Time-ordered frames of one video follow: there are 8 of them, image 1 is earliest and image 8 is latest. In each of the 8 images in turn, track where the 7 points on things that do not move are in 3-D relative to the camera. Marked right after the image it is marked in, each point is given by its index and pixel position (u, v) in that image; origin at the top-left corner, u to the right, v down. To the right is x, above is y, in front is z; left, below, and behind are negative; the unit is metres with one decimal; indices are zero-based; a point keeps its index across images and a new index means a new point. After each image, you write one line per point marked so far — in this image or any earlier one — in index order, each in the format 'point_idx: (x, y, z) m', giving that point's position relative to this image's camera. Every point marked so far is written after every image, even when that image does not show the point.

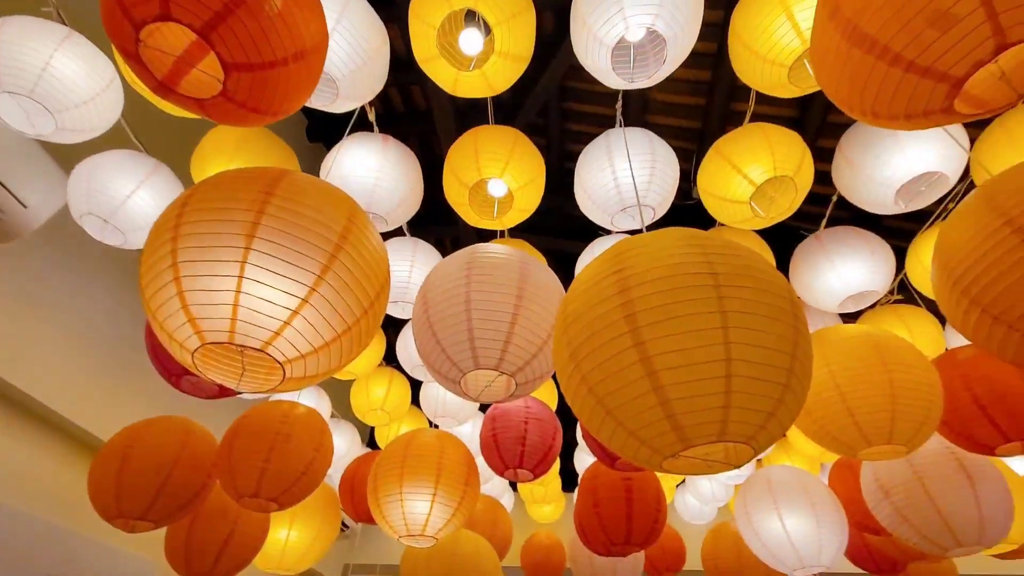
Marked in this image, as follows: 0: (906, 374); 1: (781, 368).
0: (+1.1, -0.2, +1.4) m
1: (+0.4, -0.1, +0.7) m
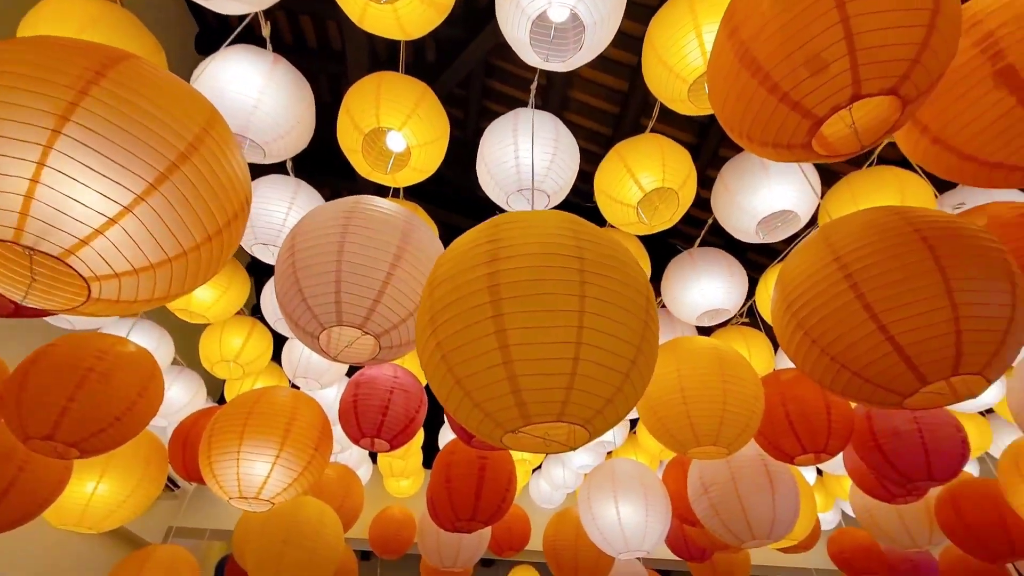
0: (+0.7, -0.3, +1.6) m
1: (+0.2, -0.1, +0.7) m
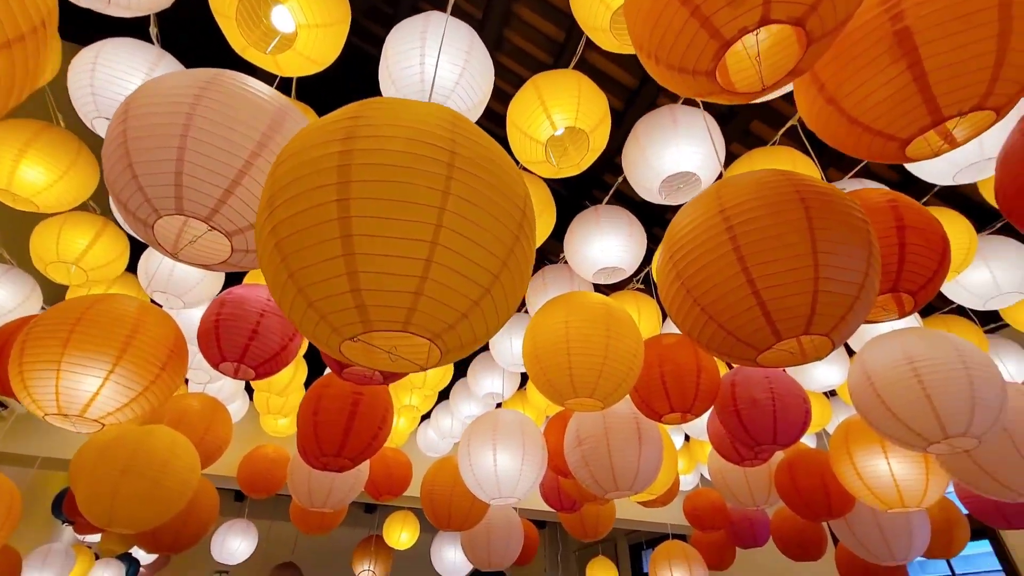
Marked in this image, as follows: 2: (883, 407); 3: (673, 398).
0: (+0.4, -0.2, +1.6) m
1: (0.0, 0.0, +0.7) m
2: (+1.2, -0.4, +1.6) m
3: (+0.6, -0.4, +1.7) m
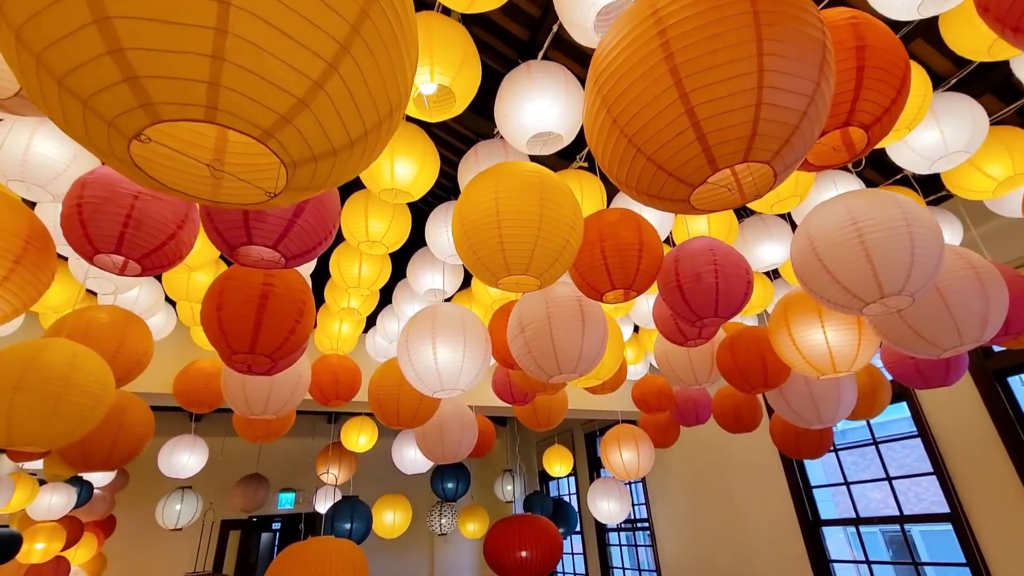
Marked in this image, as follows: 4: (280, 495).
0: (+0.1, +0.2, +1.5) m
1: (-0.2, +0.2, +0.5) m
2: (+1.0, +0.1, +1.6) m
3: (+0.3, 0.0, +1.7) m
4: (-2.9, -2.6, +6.2) m
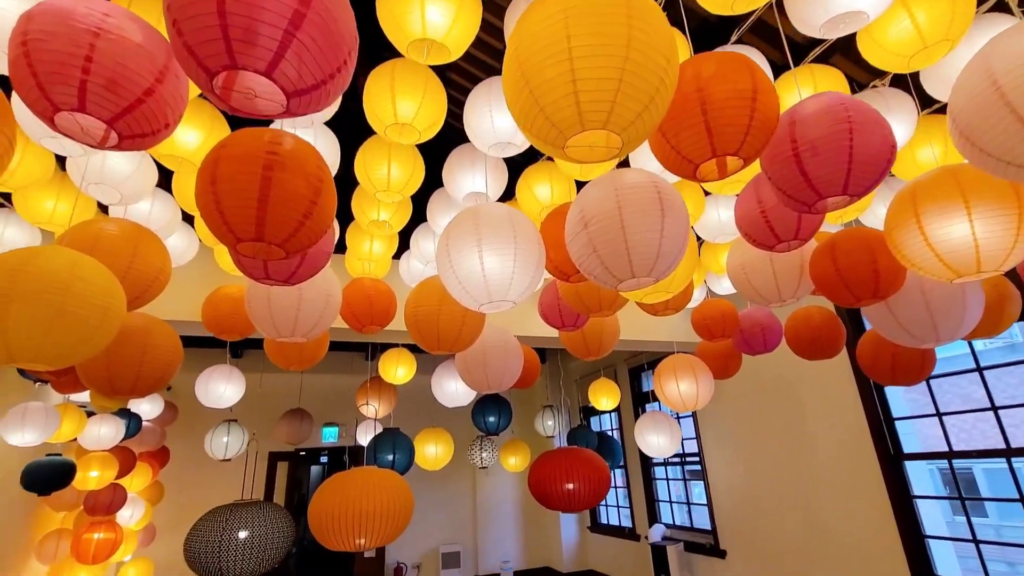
0: (+0.3, +0.5, +1.1) m
1: (-0.1, +0.4, +0.1) m
2: (+1.2, +0.4, +1.2) m
3: (+0.5, +0.4, +1.3) m
4: (-2.4, -1.8, +6.3) m
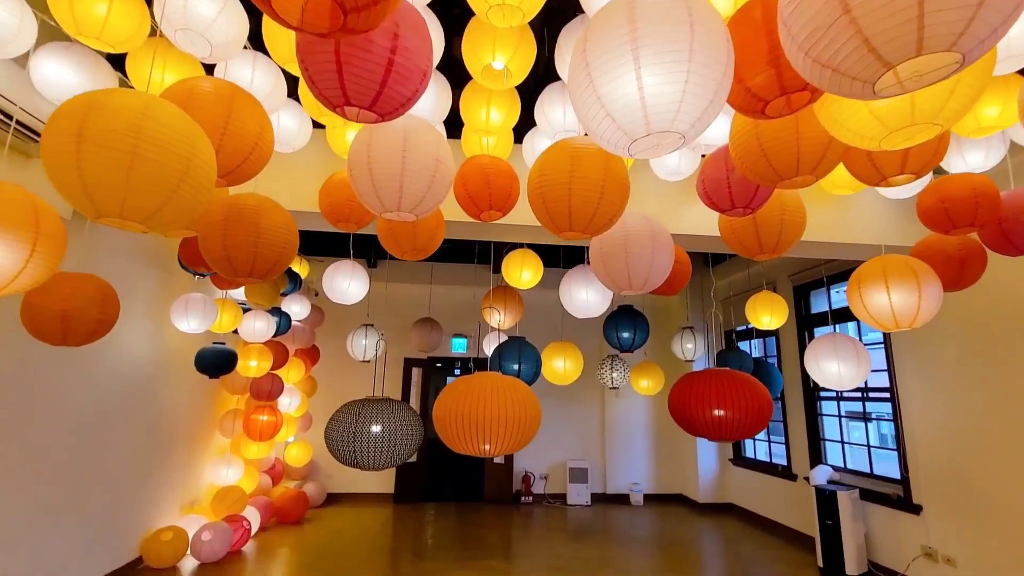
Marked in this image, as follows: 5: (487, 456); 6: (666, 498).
0: (+0.5, +0.9, +0.4) m
1: (-0.1, +0.6, -0.5) m
2: (+1.4, +0.7, +0.3) m
3: (+0.8, +0.7, +0.5) m
4: (-0.8, -0.7, +6.4) m
5: (-0.2, -1.1, +3.1) m
6: (+2.0, -2.8, +6.4) m
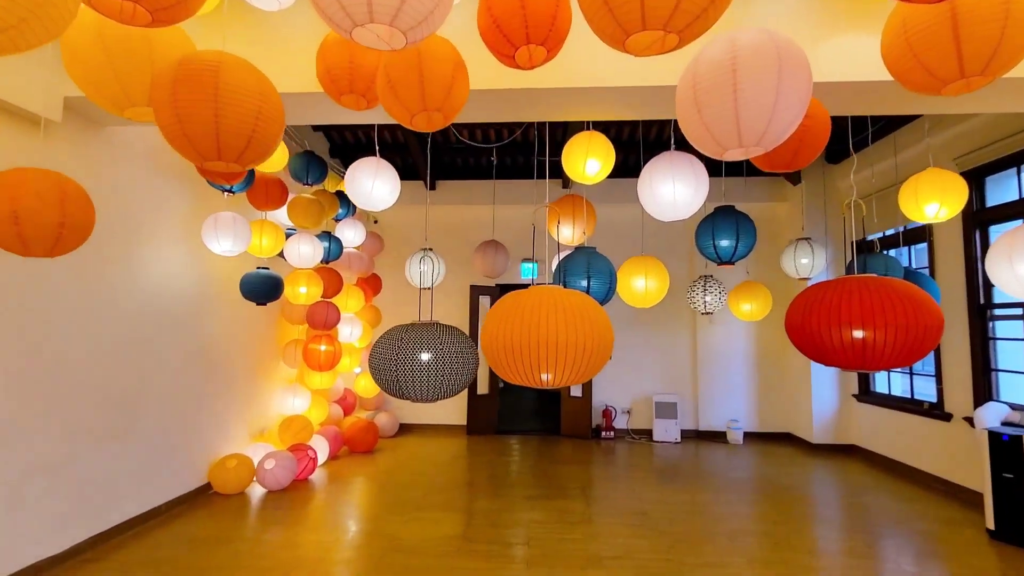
0: (+0.3, +1.1, -0.5) m
1: (-0.4, +0.7, -1.2) m
2: (+1.2, +0.9, -0.7) m
3: (+0.6, +1.0, -0.4) m
4: (+0.1, +0.3, +5.8) m
5: (+0.2, -0.5, +2.5) m
6: (+3.0, -1.7, +5.7) m
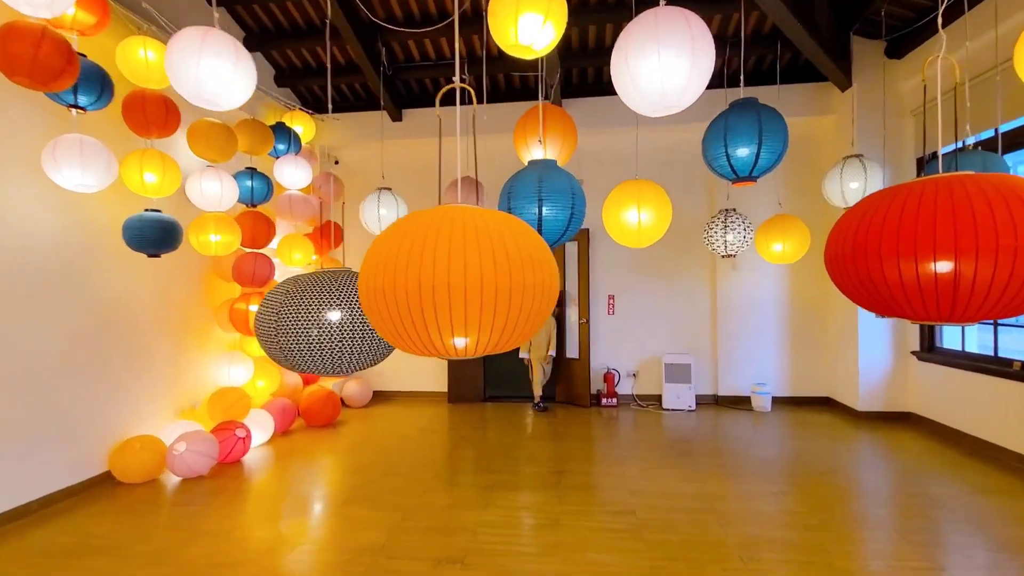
0: (-0.3, +1.1, -1.4) m
1: (-1.0, +0.7, -2.0) m
2: (+0.6, +0.9, -1.7) m
3: (0.0, +1.0, -1.3) m
4: (-0.1, +0.8, +4.9) m
5: (-0.2, -0.2, +1.7) m
6: (+2.8, -1.1, +4.8) m
